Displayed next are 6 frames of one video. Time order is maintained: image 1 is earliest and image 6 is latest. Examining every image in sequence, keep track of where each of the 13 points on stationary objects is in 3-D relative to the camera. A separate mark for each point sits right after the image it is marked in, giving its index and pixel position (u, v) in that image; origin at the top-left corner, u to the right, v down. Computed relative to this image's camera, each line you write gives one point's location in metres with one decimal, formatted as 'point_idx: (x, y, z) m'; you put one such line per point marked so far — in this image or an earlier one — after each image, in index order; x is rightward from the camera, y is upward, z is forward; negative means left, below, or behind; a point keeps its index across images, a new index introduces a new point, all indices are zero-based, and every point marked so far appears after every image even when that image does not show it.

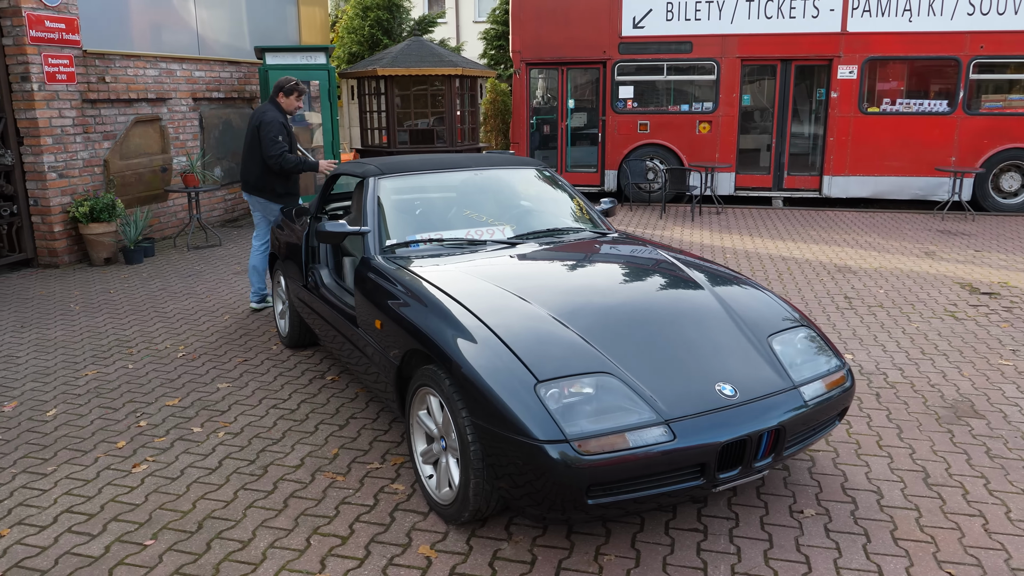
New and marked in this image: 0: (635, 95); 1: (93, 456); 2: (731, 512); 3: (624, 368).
0: (+2.2, +3.4, +13.3) m
1: (-2.3, -0.9, +4.1) m
2: (+1.0, -1.0, +3.5) m
3: (+0.5, -0.3, +3.1) m
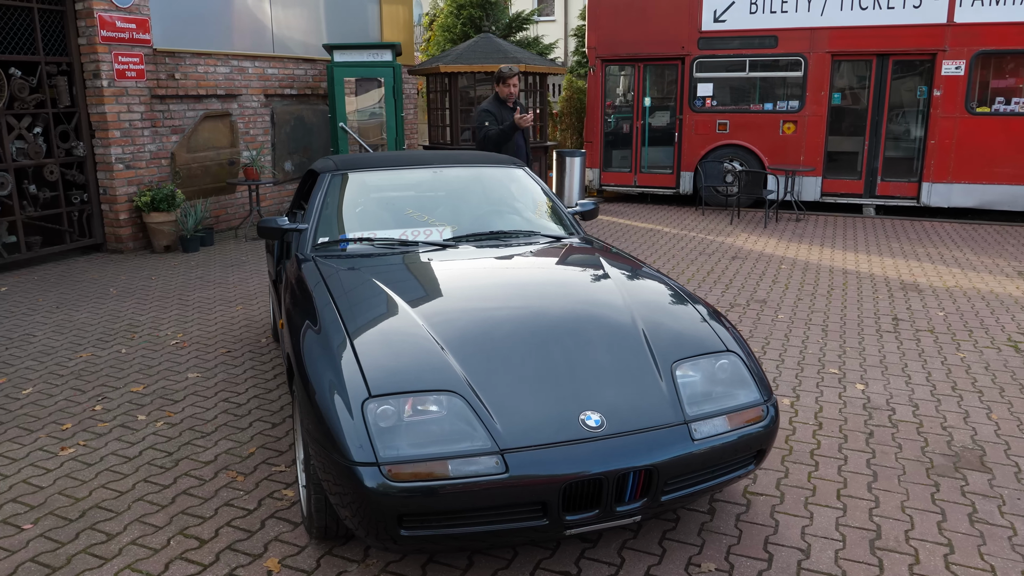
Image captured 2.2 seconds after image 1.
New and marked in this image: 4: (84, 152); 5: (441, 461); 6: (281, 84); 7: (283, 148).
0: (+3.4, +3.3, +12.5) m
1: (-2.7, -0.8, +4.3) m
2: (+0.4, -1.1, +3.1) m
3: (-0.1, -0.4, +2.8) m
4: (-5.2, +1.6, +9.1) m
5: (-0.3, -0.6, +2.6) m
6: (-3.6, +3.2, +11.8) m
7: (-3.7, +2.2, +11.9) m
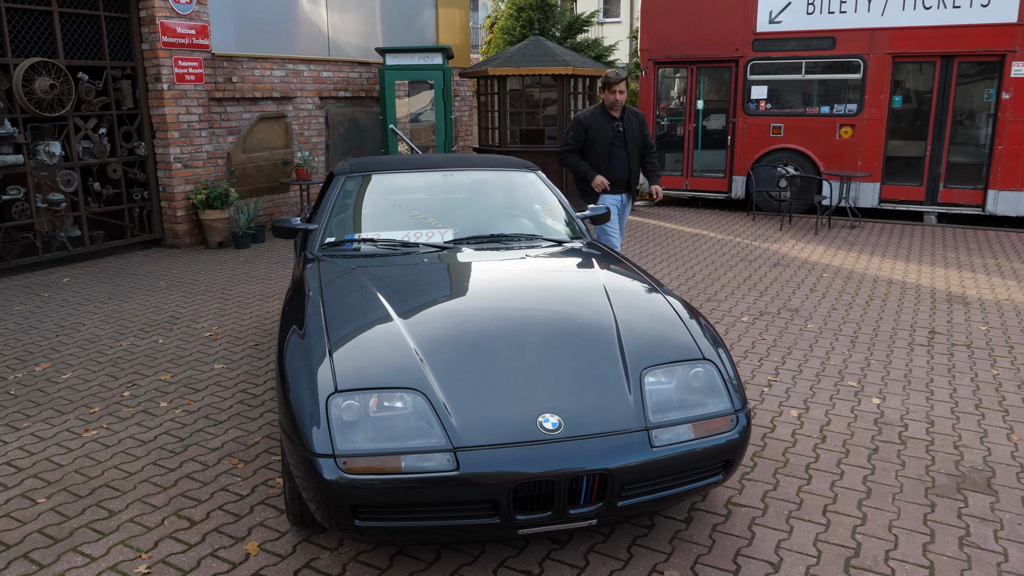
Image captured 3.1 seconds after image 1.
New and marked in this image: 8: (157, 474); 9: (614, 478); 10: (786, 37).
0: (+4.2, +3.1, +12.3) m
1: (-2.7, -0.8, +4.6) m
2: (+0.3, -1.1, +3.1) m
3: (-0.3, -0.4, +2.9) m
4: (-4.7, +1.7, +9.6) m
5: (-0.4, -0.6, +2.7) m
6: (-2.9, +3.3, +12.1) m
7: (-2.9, +2.3, +12.3) m
8: (-1.8, -1.0, +3.9) m
9: (+0.4, -0.7, +2.8) m
10: (+4.3, +4.0, +11.9) m
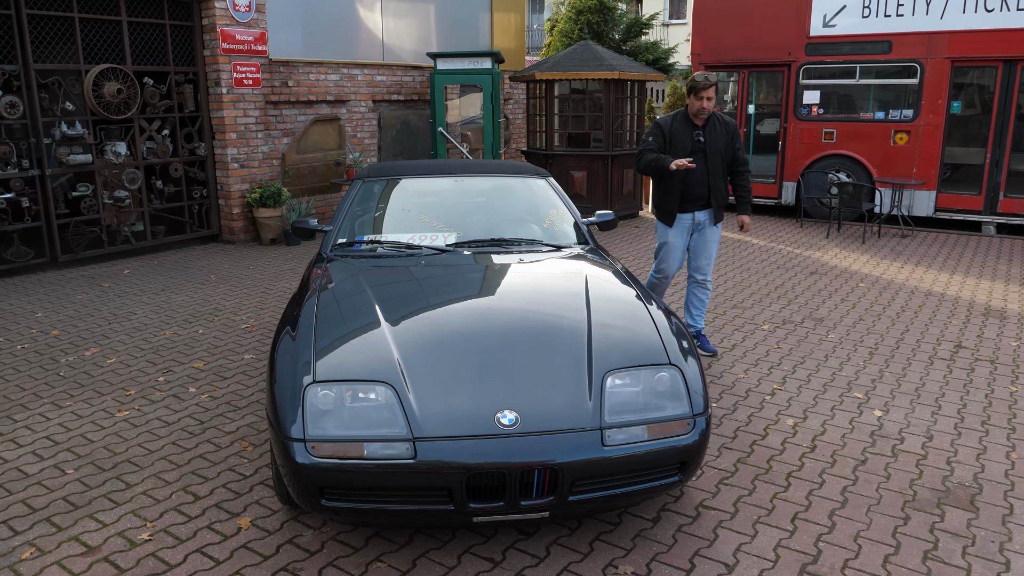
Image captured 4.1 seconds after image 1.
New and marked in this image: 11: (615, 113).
0: (+5.0, +3.0, +12.0) m
1: (-2.7, -0.7, +5.0) m
2: (+0.1, -1.1, +3.2) m
3: (-0.4, -0.4, +3.1) m
4: (-4.2, +1.8, +10.2) m
5: (-0.6, -0.6, +2.9) m
6: (-2.1, +3.3, +12.5) m
7: (-2.1, +2.3, +12.7) m
8: (-1.9, -0.9, +4.2) m
9: (+0.2, -0.7, +2.9) m
10: (+5.1, +3.9, +11.7) m
11: (+1.7, +2.8, +12.2) m
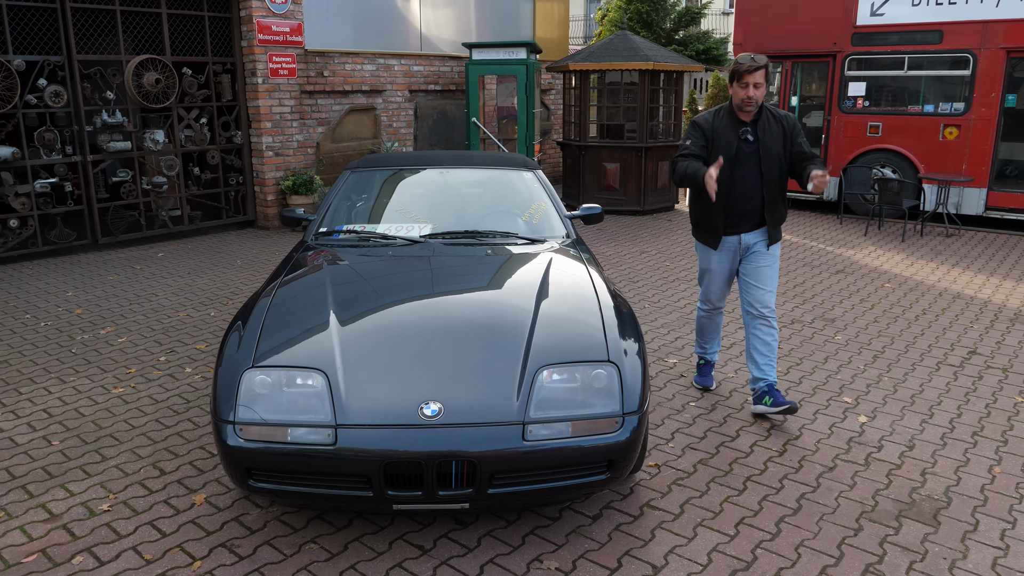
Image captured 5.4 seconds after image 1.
0: (+5.5, +3.0, +11.6) m
1: (-2.9, -0.6, +5.3) m
2: (-0.2, -1.1, +3.3) m
3: (-0.7, -0.3, +3.2) m
4: (-3.8, +2.1, +10.5) m
5: (-0.9, -0.6, +3.0) m
6: (-1.5, +3.5, +12.7) m
7: (-1.5, +2.5, +12.8) m
8: (-2.1, -0.8, +4.4) m
9: (-0.1, -0.7, +2.9) m
10: (+5.6, +3.9, +11.2) m
11: (+2.2, +2.9, +12.0) m
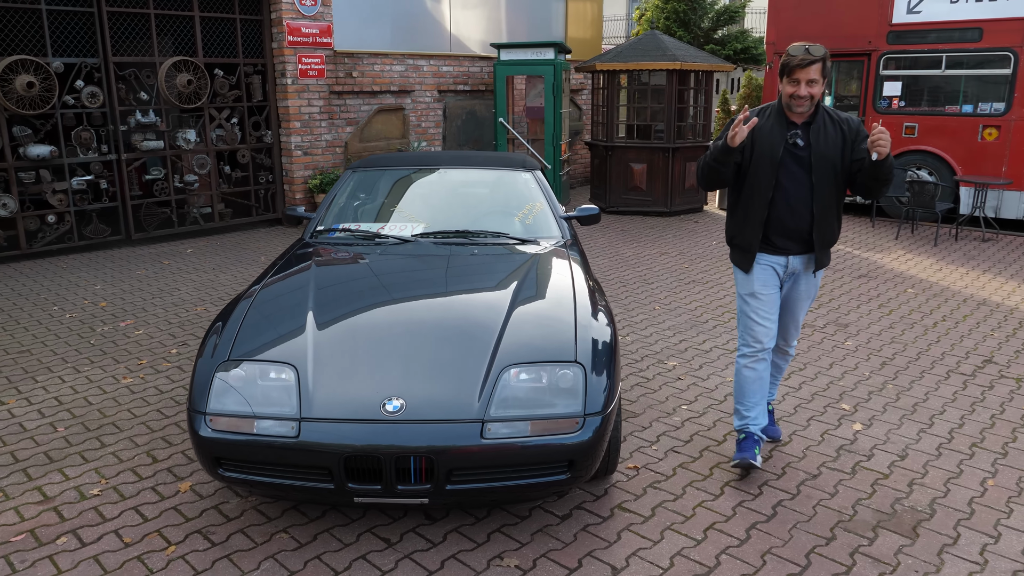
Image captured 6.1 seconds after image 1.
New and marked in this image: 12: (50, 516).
0: (+5.9, +2.9, +11.3) m
1: (-2.9, -0.6, +5.5) m
2: (-0.3, -1.1, +3.3) m
3: (-0.9, -0.3, +3.2) m
4: (-3.5, +2.1, +10.8) m
5: (-1.1, -0.5, +3.1) m
6: (-1.0, +3.5, +12.8) m
7: (-1.0, +2.6, +13.0) m
8: (-2.2, -0.8, +4.6) m
9: (-0.3, -0.7, +3.0) m
10: (+6.0, +3.8, +10.9) m
11: (+2.7, +2.9, +11.9) m
12: (-2.2, -1.1, +3.5) m
